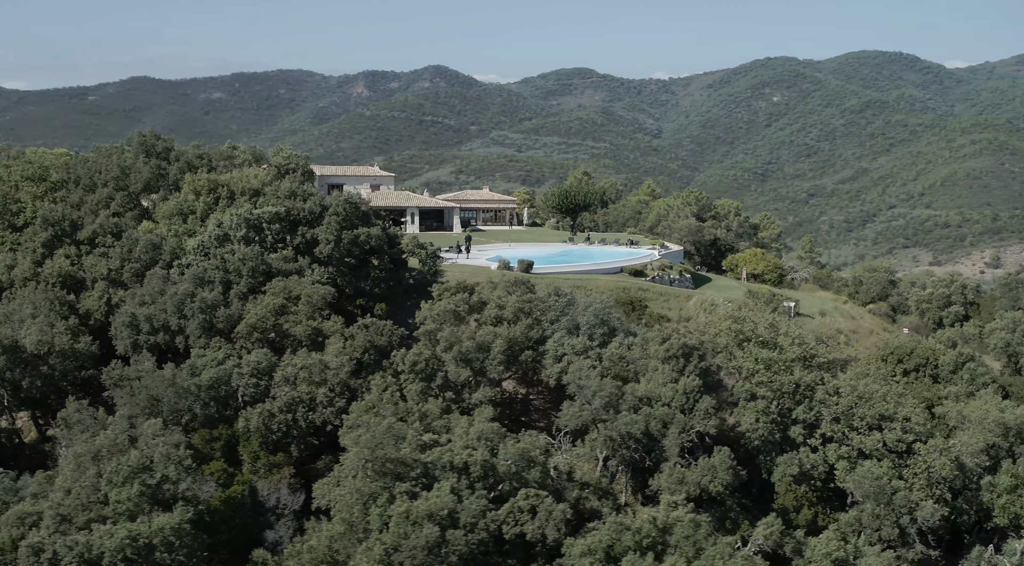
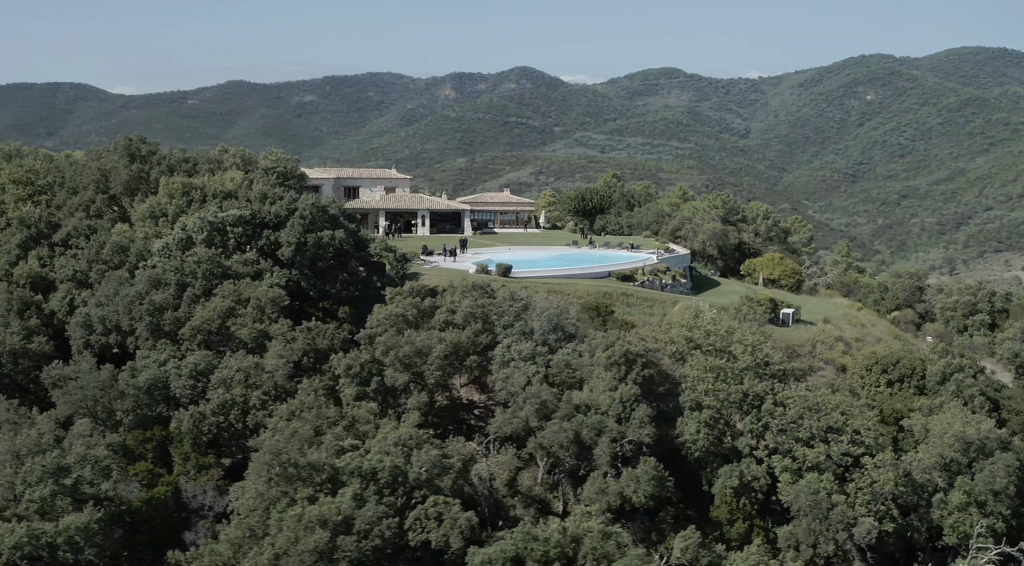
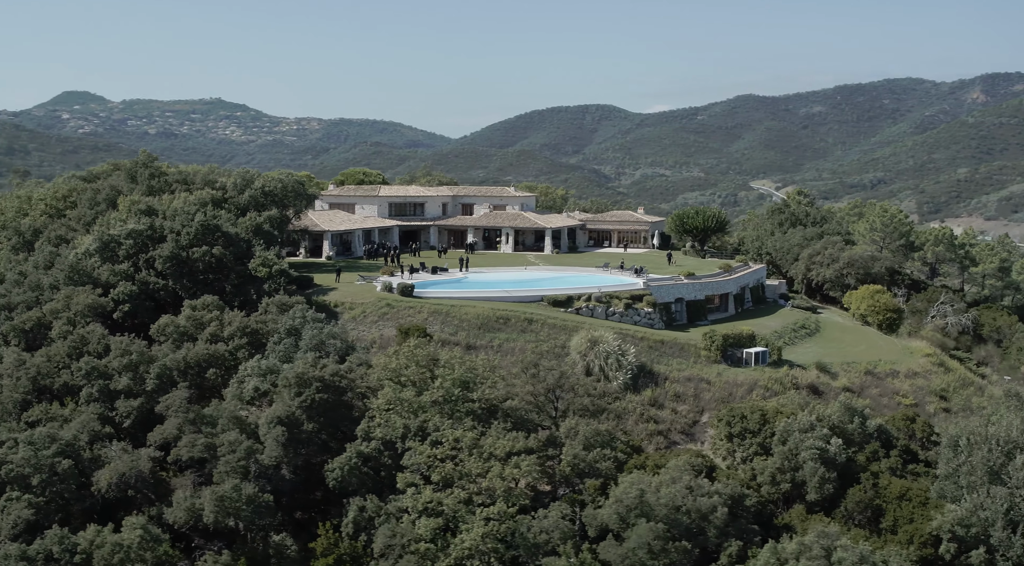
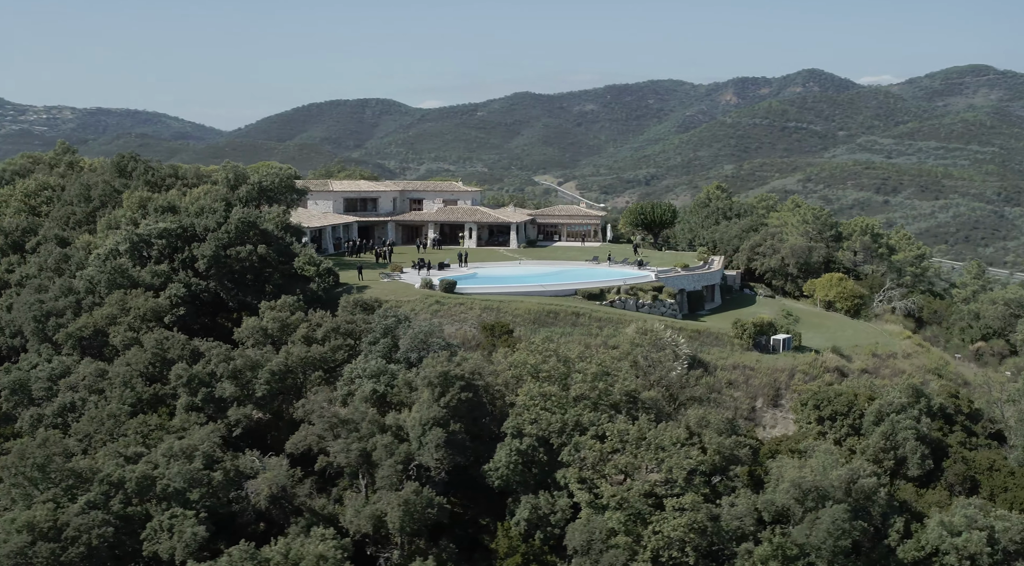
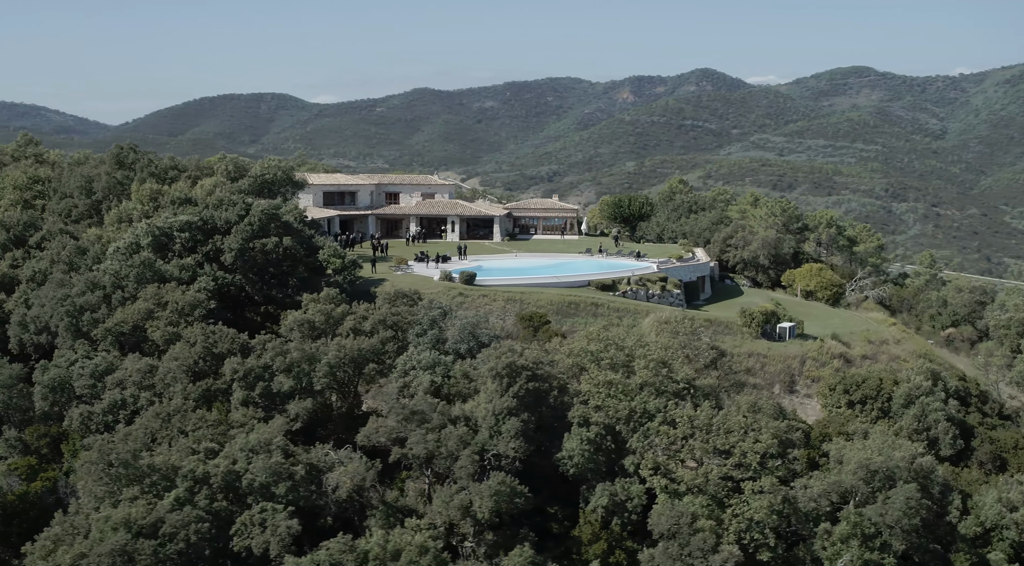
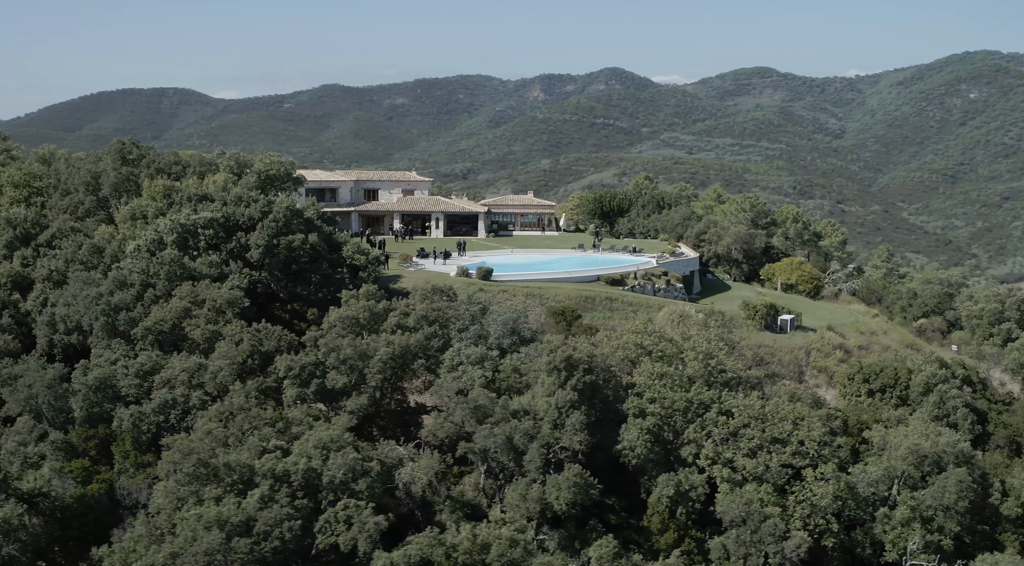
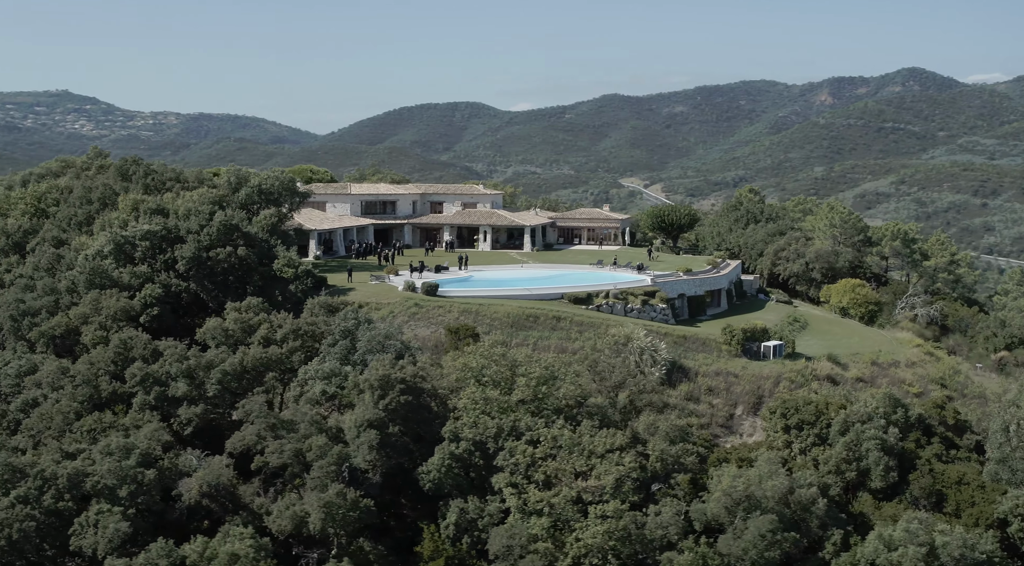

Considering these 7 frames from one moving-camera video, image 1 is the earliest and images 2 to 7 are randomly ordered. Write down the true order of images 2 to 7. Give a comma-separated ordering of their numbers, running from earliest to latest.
2, 6, 5, 4, 7, 3
